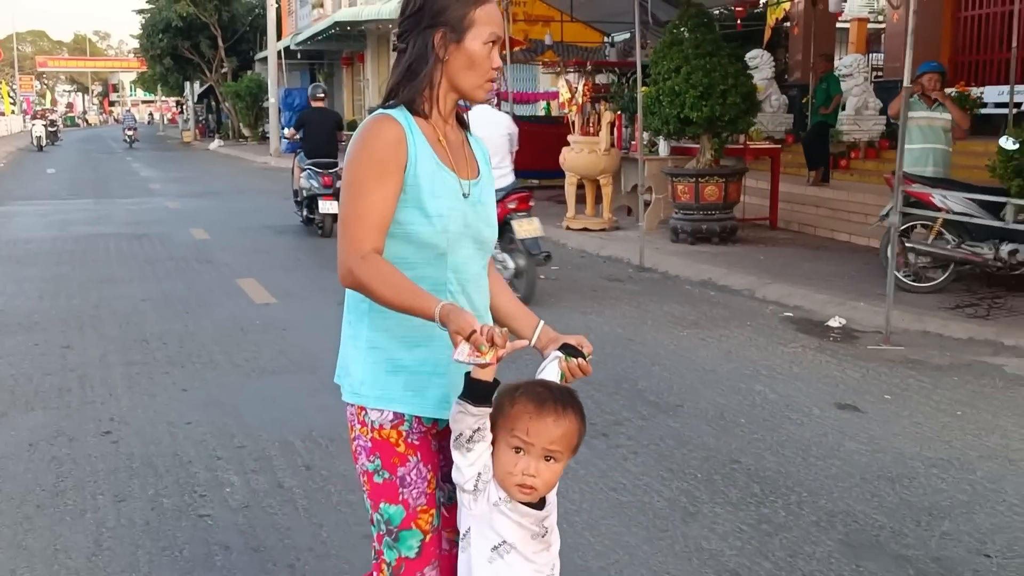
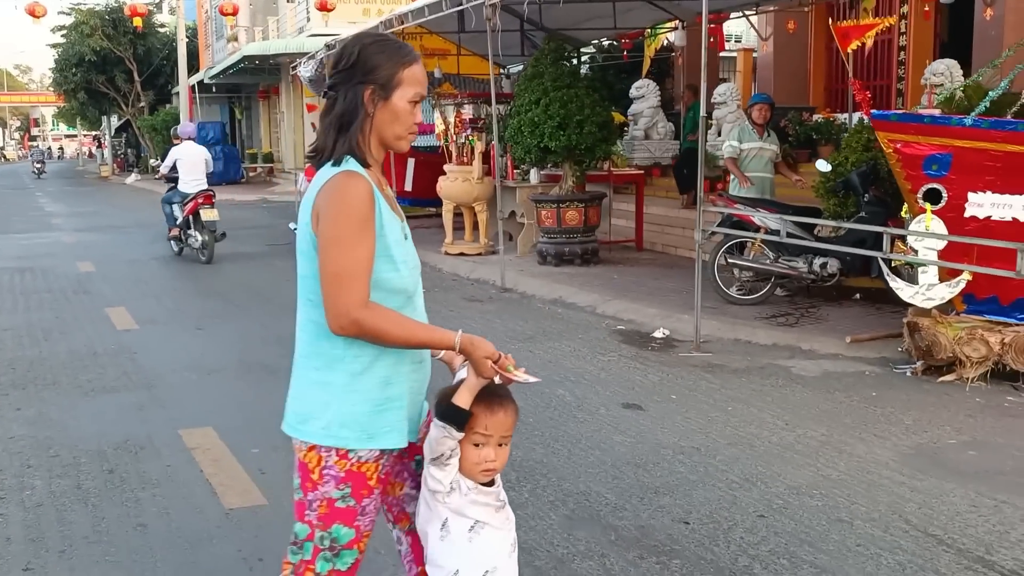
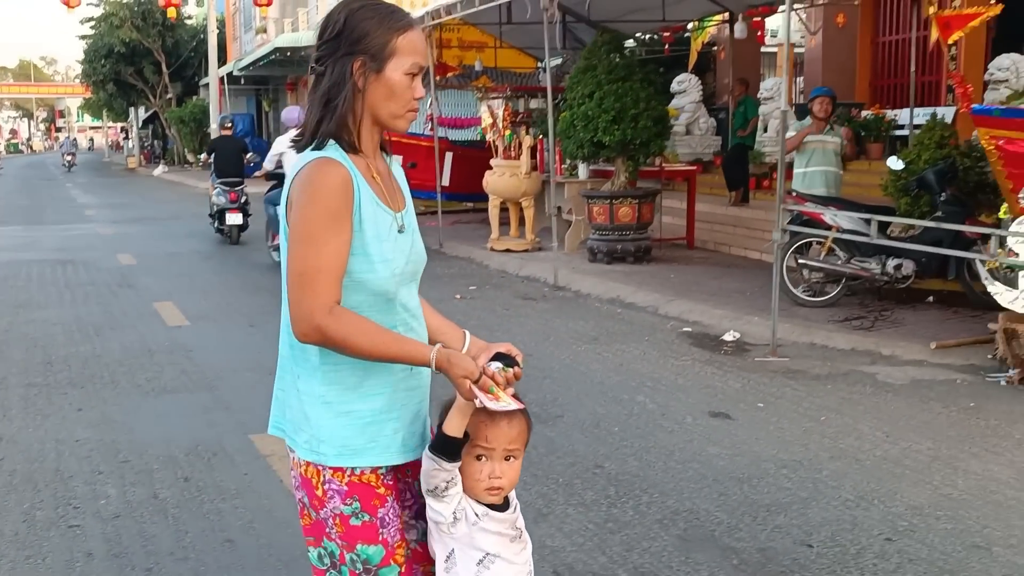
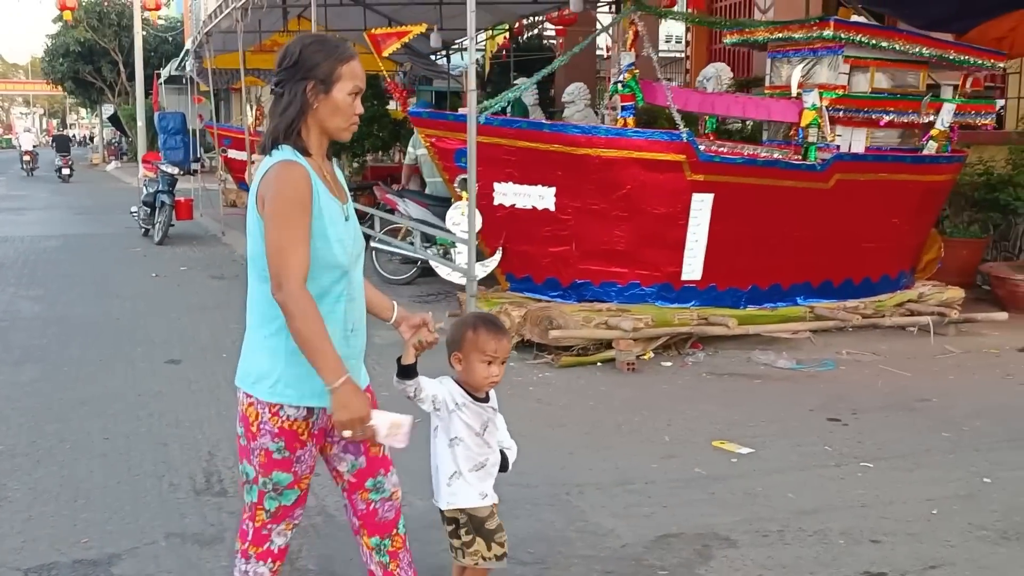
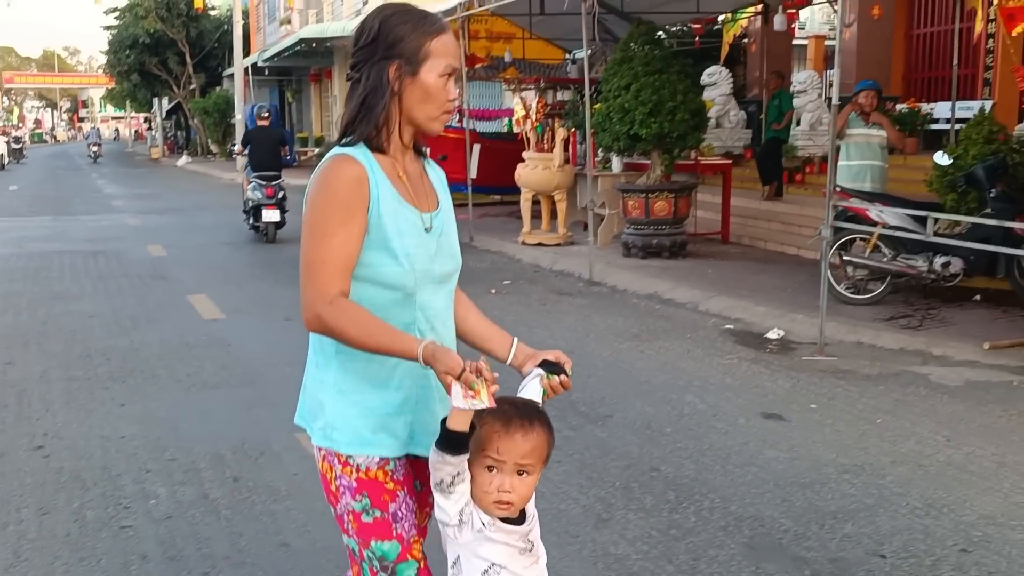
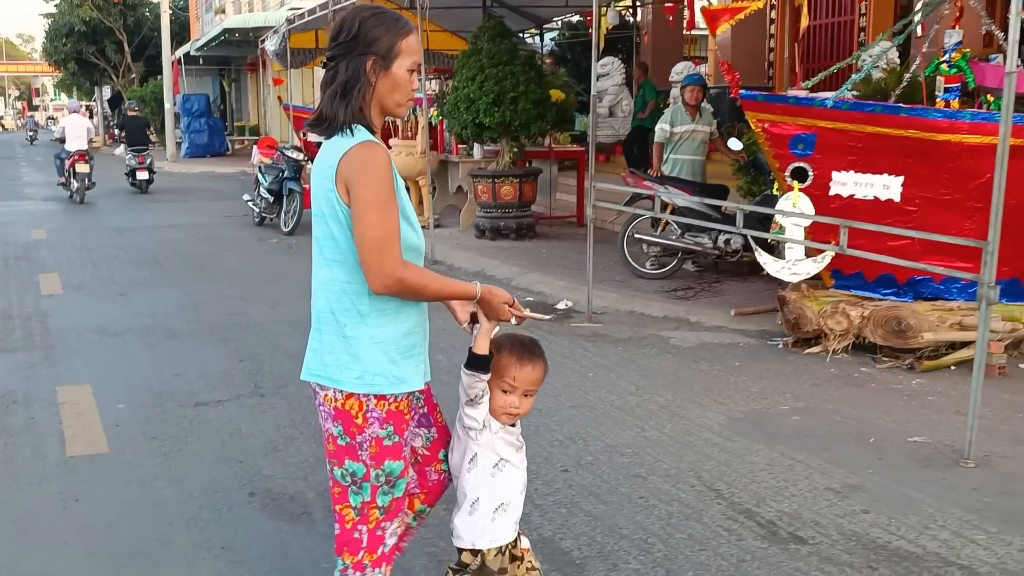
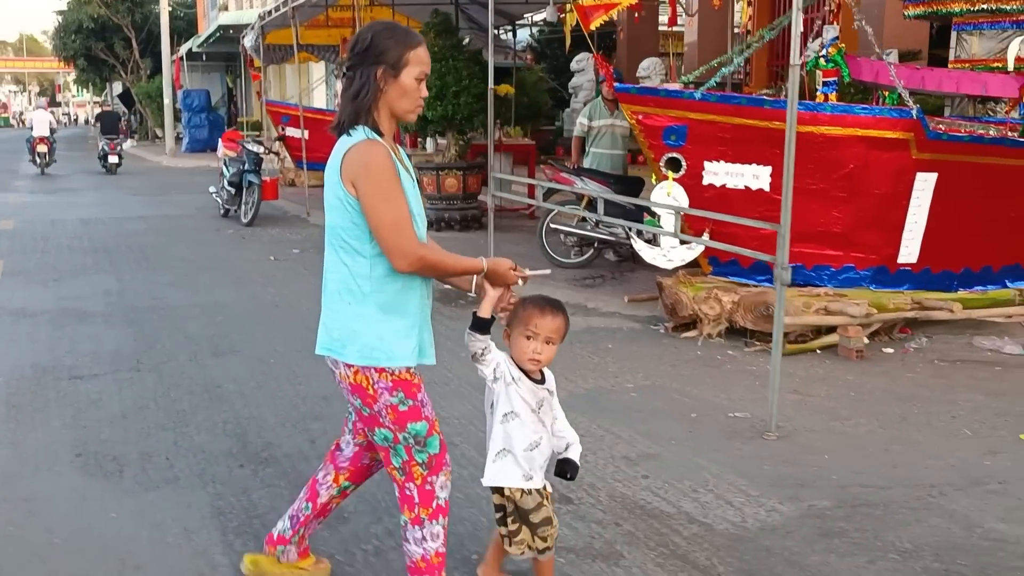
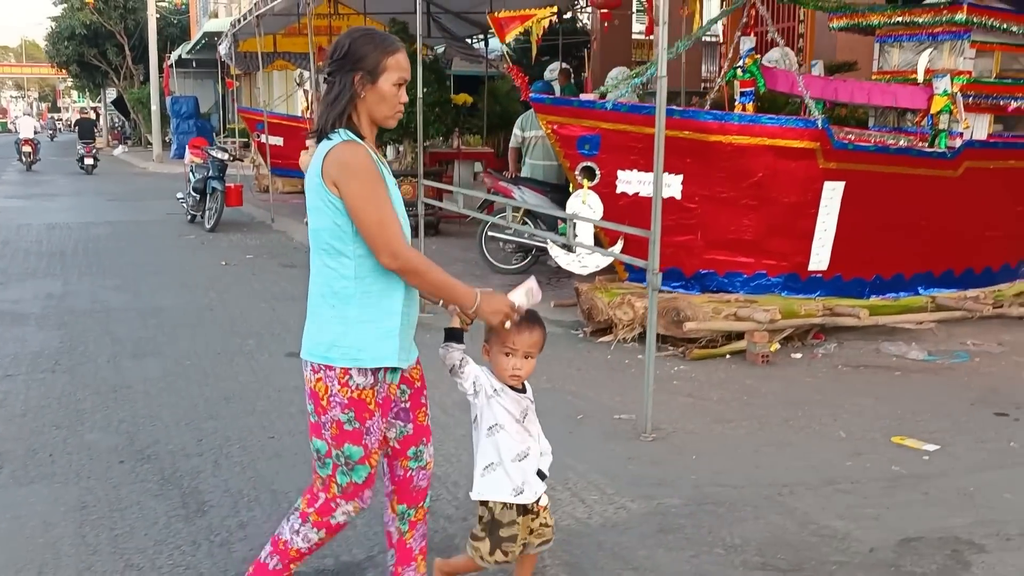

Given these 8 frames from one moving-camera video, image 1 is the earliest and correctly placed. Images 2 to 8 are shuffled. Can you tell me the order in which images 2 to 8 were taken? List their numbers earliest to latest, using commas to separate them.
5, 3, 2, 6, 7, 8, 4
